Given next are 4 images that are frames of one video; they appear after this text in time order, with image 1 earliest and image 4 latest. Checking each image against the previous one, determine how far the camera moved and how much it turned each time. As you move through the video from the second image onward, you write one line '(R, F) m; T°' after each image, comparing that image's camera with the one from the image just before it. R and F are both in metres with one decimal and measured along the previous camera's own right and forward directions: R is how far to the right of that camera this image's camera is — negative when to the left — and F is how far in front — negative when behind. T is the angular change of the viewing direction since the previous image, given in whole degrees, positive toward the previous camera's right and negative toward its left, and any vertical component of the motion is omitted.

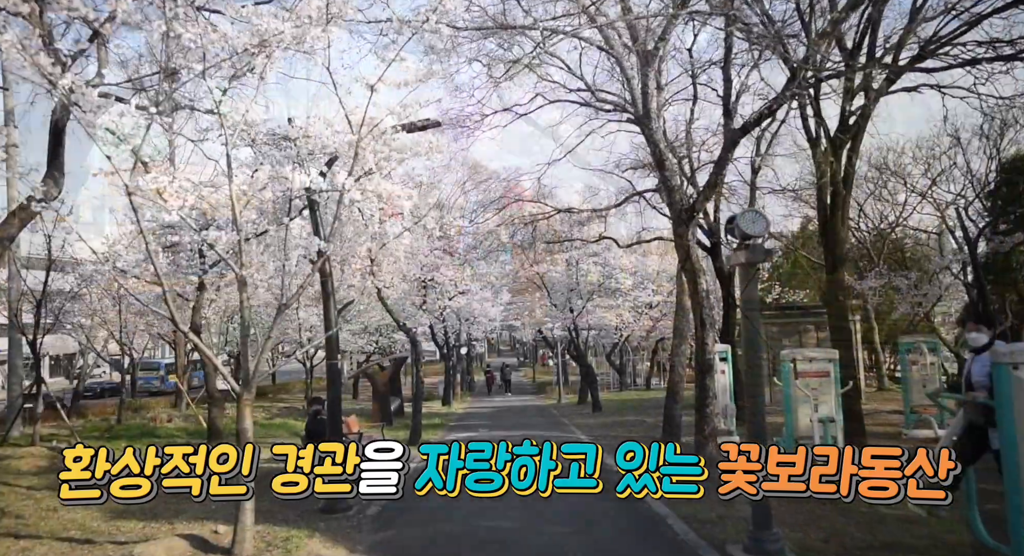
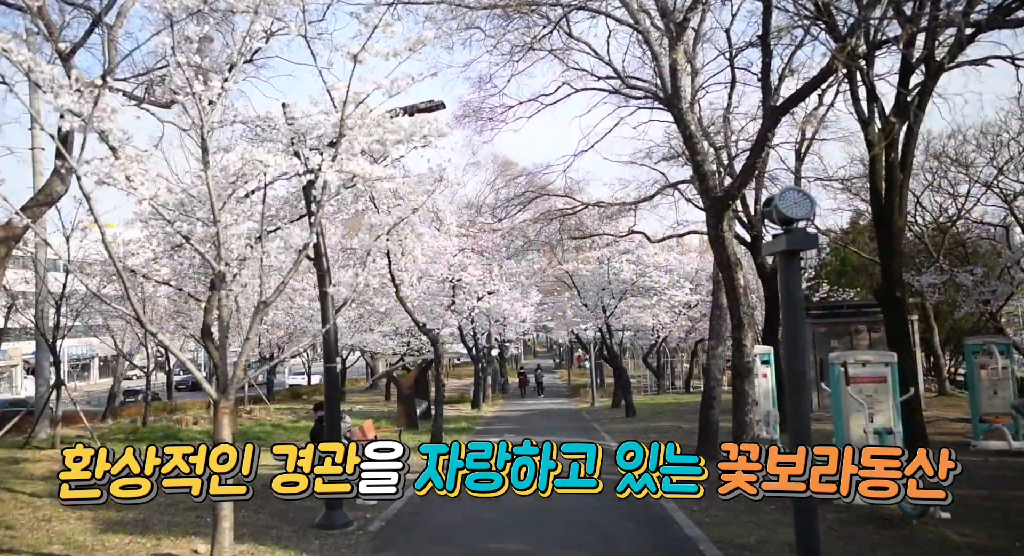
(+0.2, +0.9) m; -2°
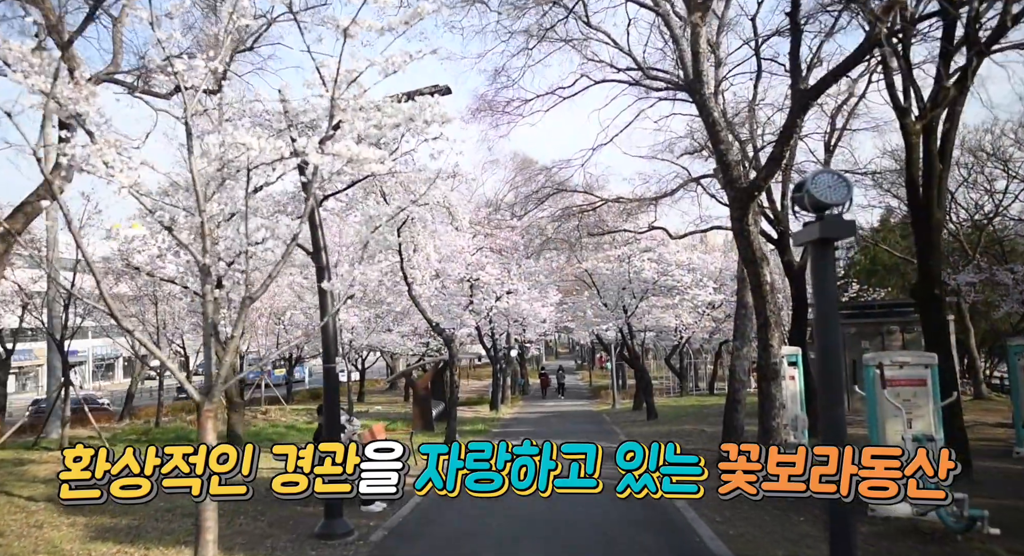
(+0.1, +0.6) m; -1°
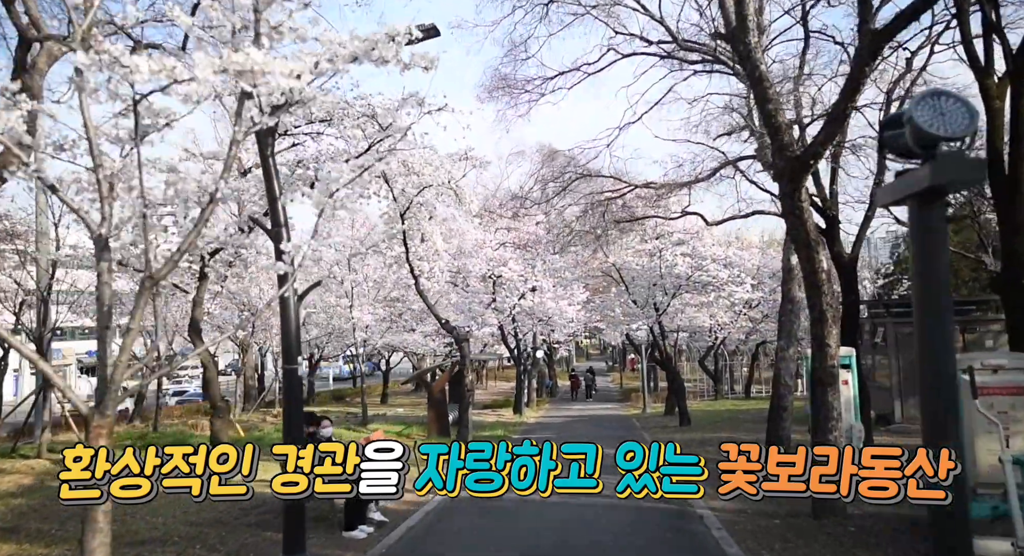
(+0.2, +1.6) m; -2°
